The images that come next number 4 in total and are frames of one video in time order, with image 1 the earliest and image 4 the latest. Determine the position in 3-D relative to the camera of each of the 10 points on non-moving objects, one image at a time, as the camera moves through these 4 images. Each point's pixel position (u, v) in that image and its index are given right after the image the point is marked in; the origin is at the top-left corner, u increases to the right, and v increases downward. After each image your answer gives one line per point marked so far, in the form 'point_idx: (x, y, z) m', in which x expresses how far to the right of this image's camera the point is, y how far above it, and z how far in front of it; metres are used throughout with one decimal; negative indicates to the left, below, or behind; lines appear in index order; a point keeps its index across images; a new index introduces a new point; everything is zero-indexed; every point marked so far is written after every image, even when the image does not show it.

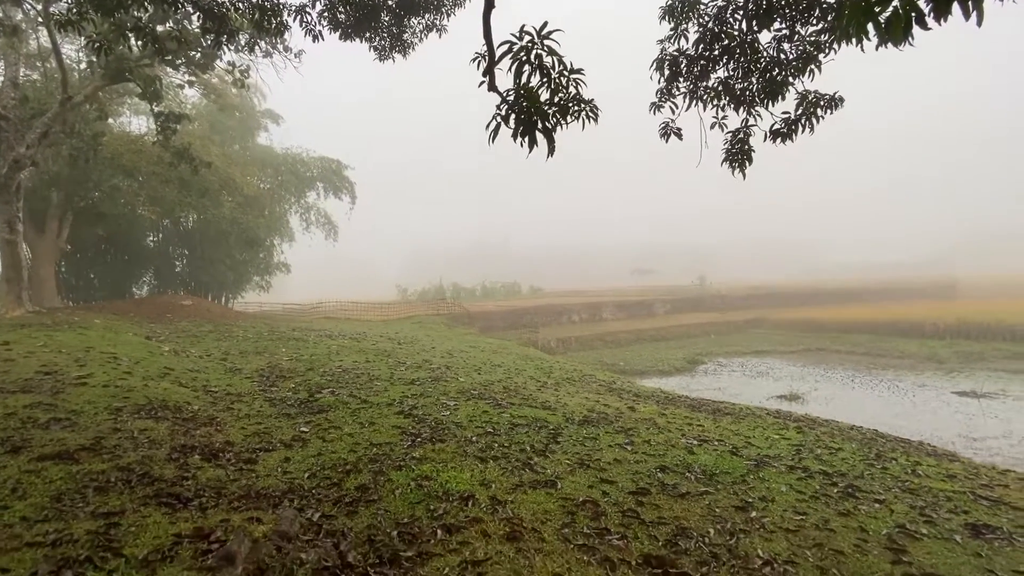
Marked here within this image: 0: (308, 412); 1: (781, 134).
0: (-3.5, -2.1, +8.3) m
1: (+3.7, +2.1, +6.7) m
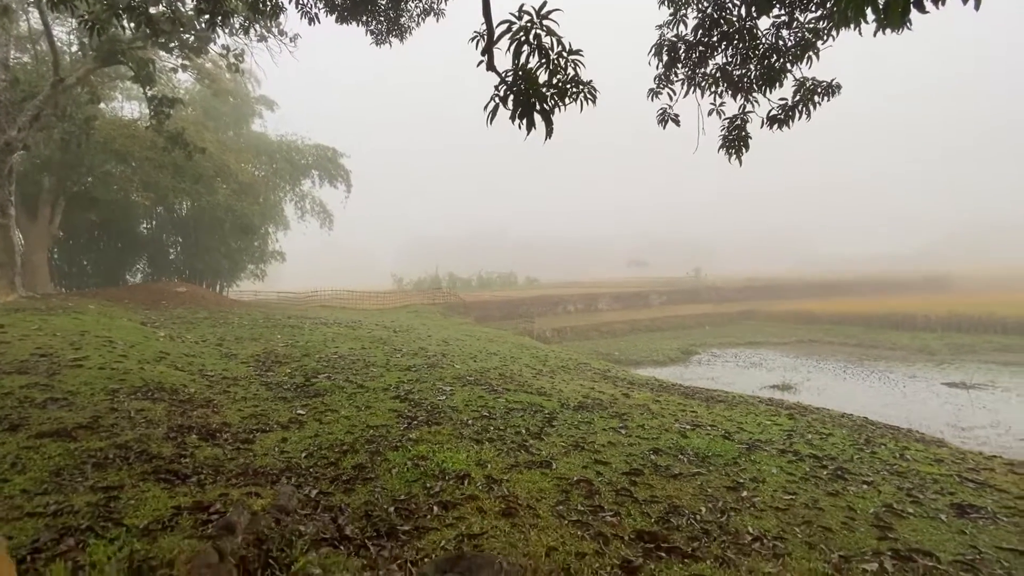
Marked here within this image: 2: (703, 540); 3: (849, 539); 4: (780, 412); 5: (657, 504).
0: (-3.6, -1.8, +8.3) m
1: (+3.7, +2.3, +6.7) m
2: (+1.6, -2.2, +4.2) m
3: (+3.0, -2.2, +4.3) m
4: (+5.7, -2.6, +10.2) m
5: (+1.4, -2.1, +4.8) m
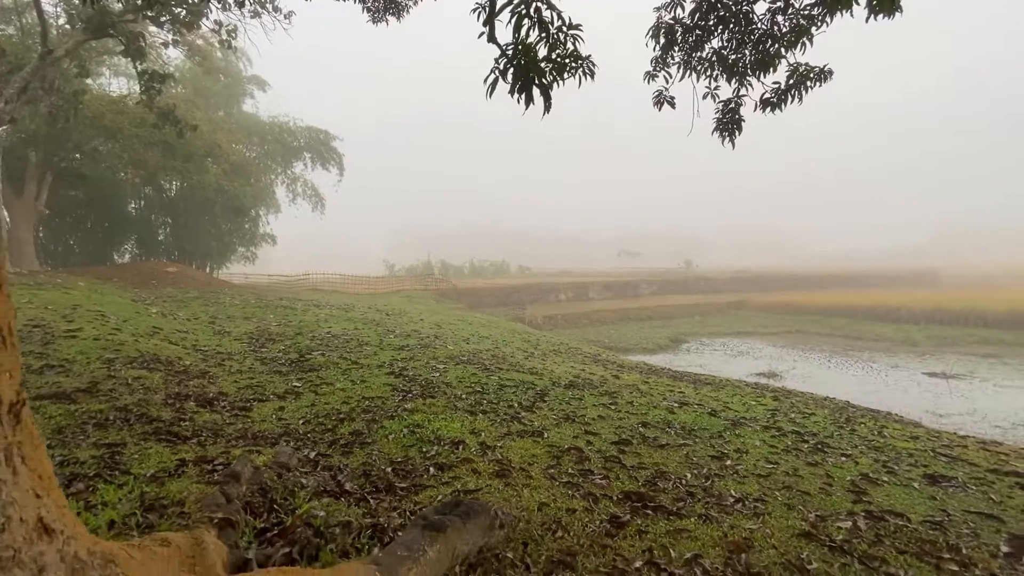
0: (-3.7, -1.4, +8.4) m
1: (+3.6, +2.6, +6.8) m
2: (+1.6, -1.9, +4.3) m
3: (+2.9, -2.0, +4.5) m
4: (+5.5, -2.3, +10.5) m
5: (+1.4, -1.9, +5.0) m
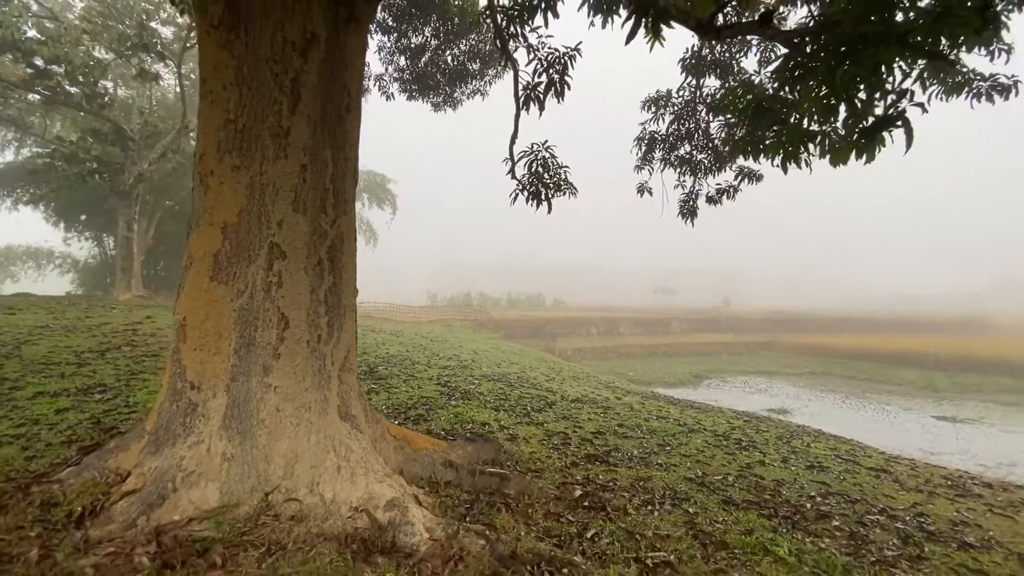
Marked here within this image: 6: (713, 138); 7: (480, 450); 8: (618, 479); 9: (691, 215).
0: (-3.3, -2.1, +11.5) m
1: (+4.0, +1.8, +9.5) m
2: (+1.6, -2.5, +6.9) m
3: (+3.0, -2.6, +7.0) m
4: (+6.0, -3.4, +12.7) m
5: (+1.5, -2.5, +7.6) m
6: (+4.2, +3.1, +10.2) m
7: (-0.4, -1.8, +5.4) m
8: (+1.3, -2.4, +6.0) m
9: (+3.6, +1.5, +9.8) m
